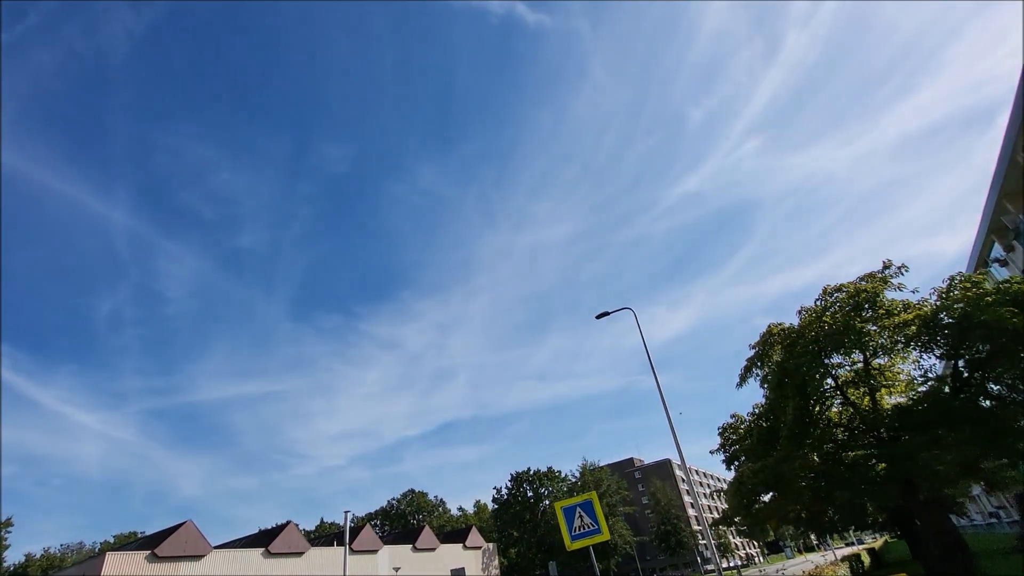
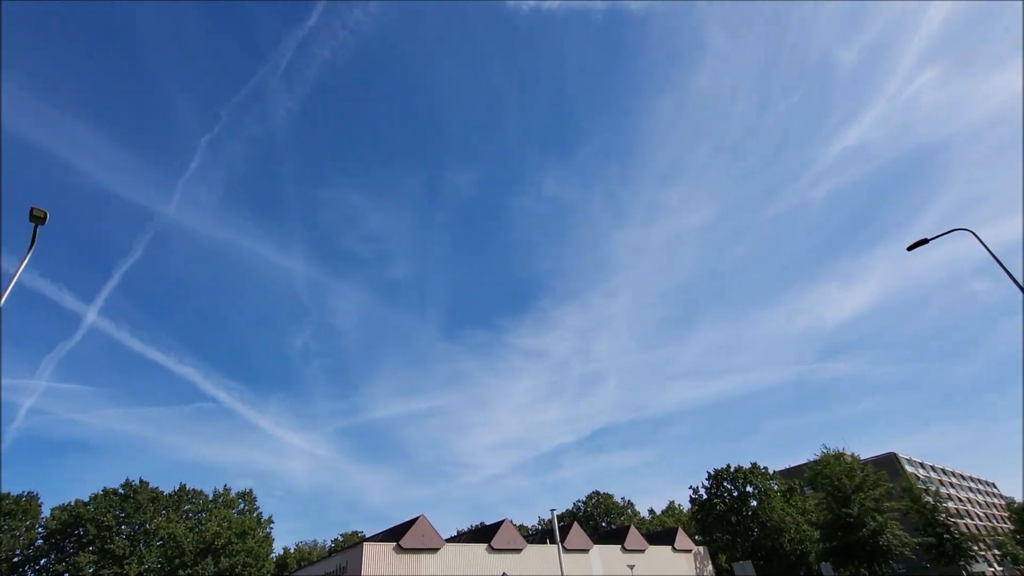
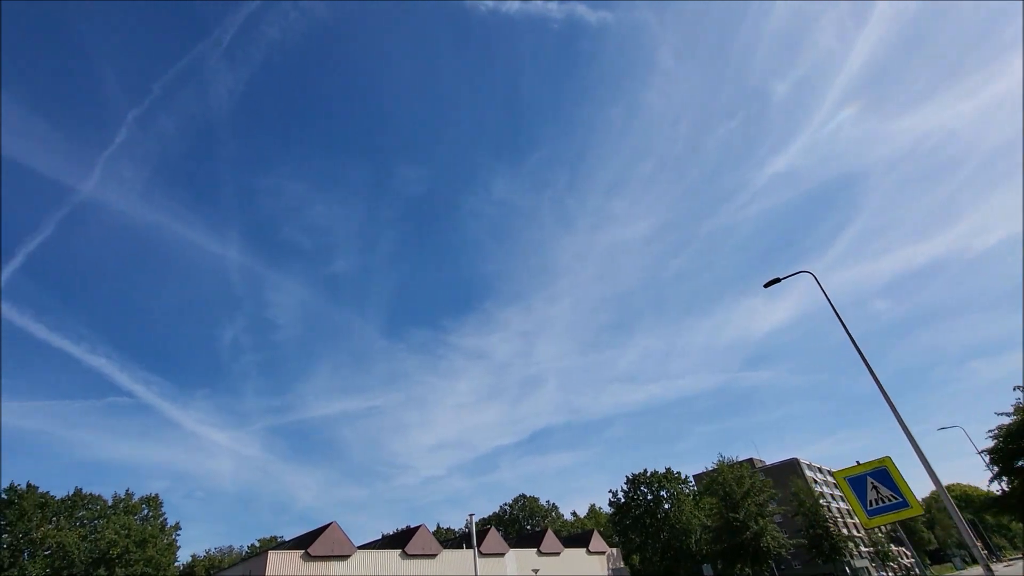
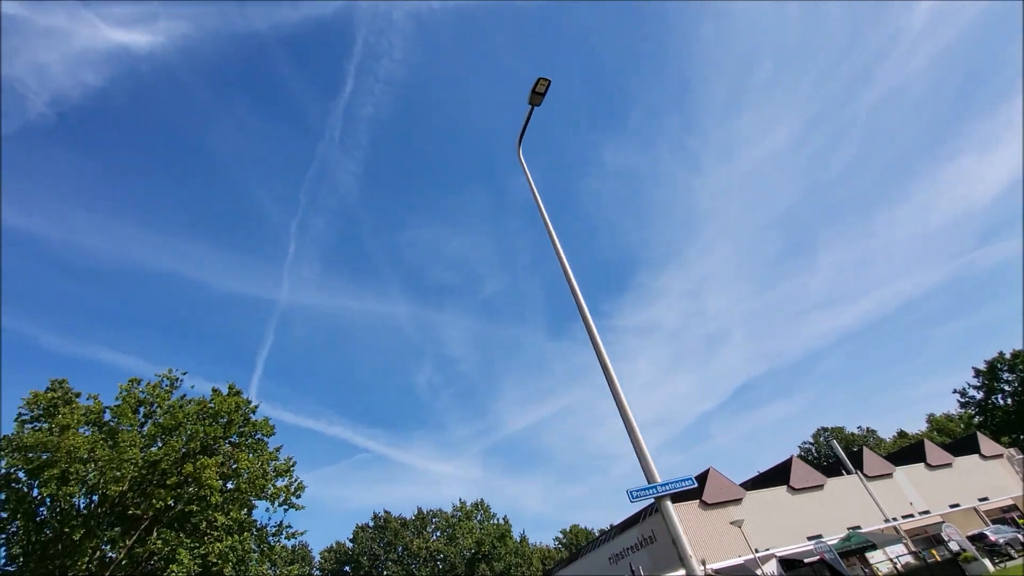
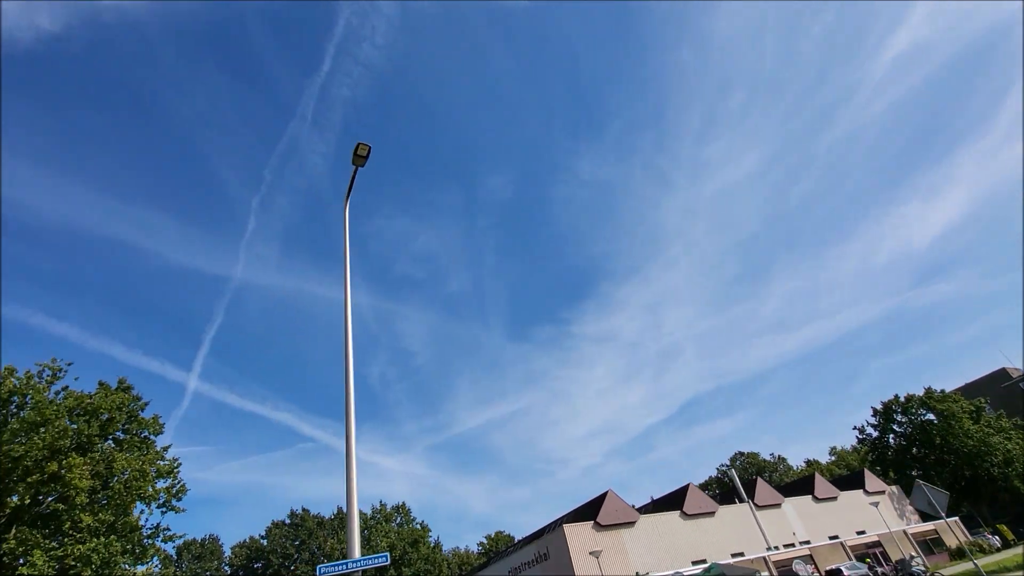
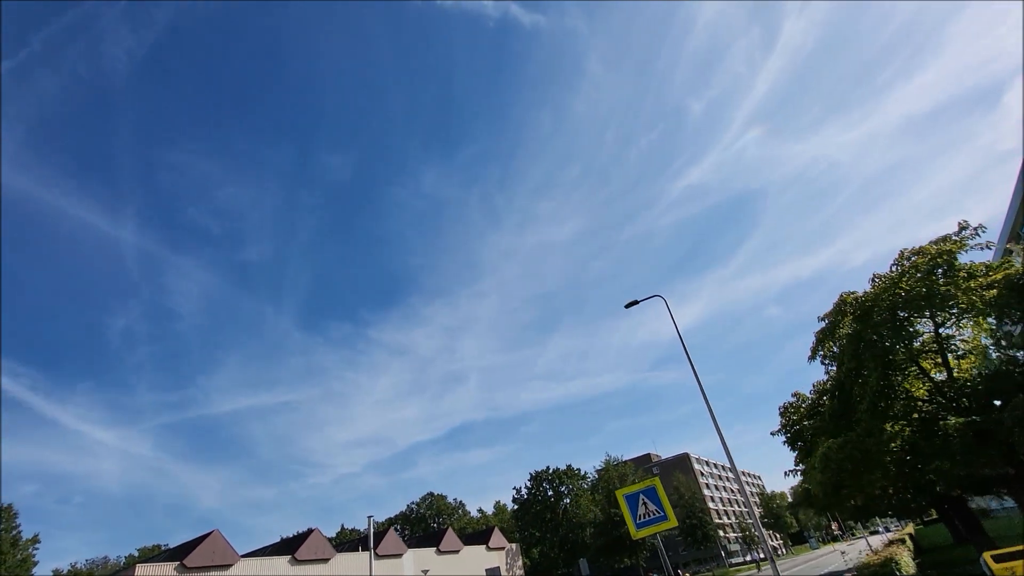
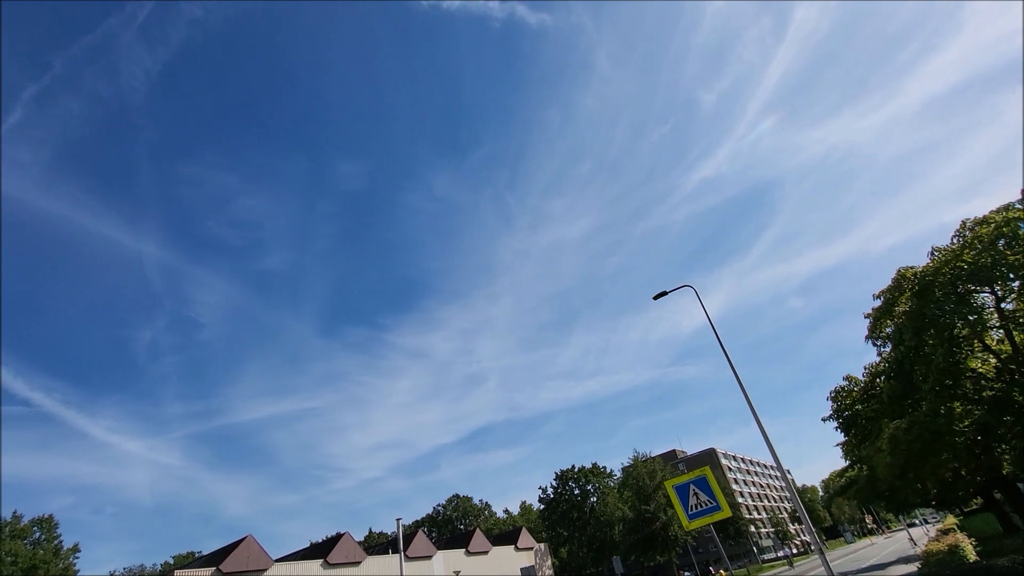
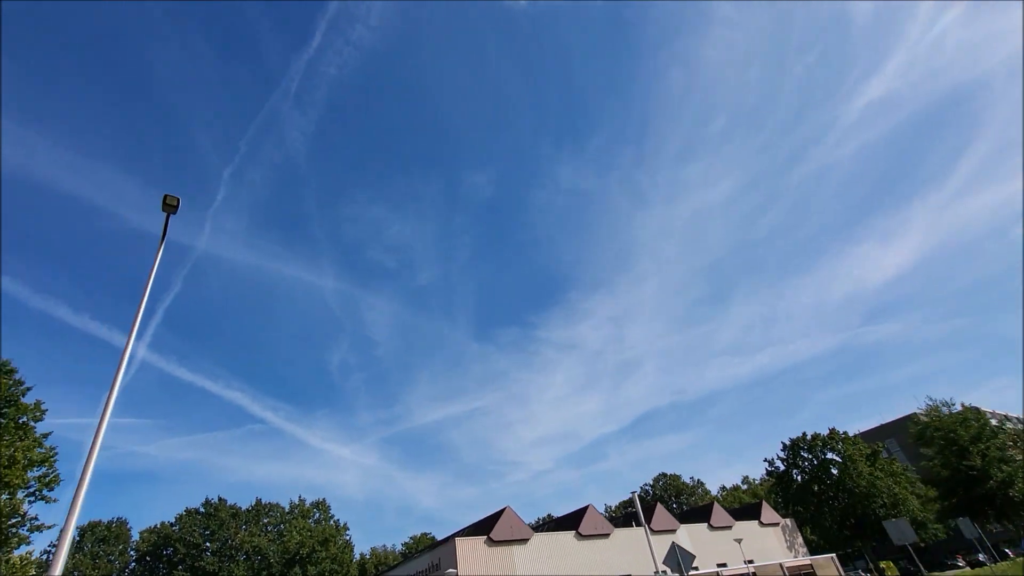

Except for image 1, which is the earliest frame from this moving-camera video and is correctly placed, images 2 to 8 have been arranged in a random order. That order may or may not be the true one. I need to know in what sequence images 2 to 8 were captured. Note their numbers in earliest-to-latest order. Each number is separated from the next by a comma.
6, 7, 3, 2, 8, 5, 4
